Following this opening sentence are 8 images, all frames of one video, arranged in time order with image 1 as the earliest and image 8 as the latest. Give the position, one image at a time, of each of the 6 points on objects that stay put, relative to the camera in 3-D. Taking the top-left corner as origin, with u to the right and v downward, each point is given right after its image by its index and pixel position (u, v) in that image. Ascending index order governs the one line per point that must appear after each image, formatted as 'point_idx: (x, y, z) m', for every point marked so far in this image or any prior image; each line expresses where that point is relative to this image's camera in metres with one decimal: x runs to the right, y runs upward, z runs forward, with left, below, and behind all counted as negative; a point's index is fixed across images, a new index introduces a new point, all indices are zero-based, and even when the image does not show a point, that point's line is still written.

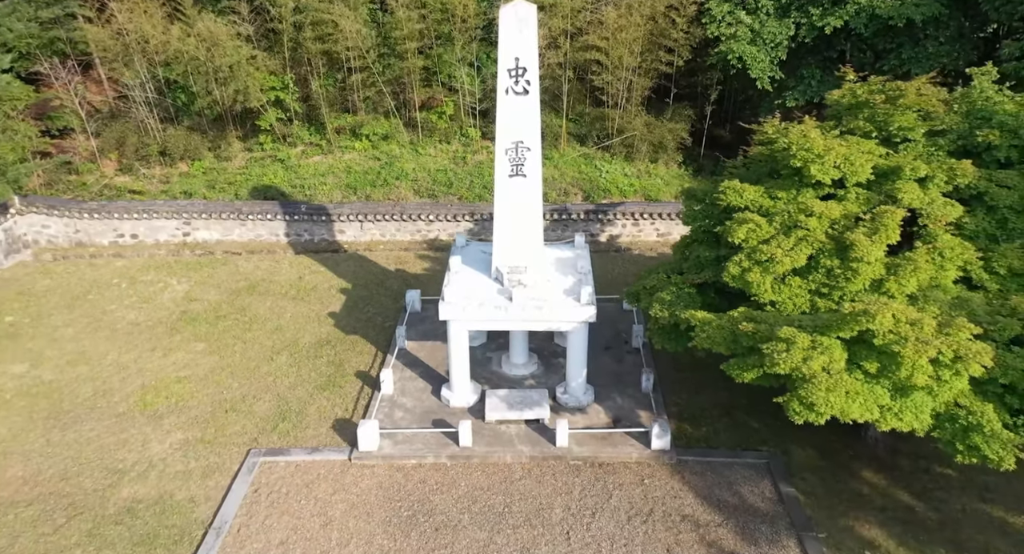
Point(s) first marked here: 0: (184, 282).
0: (-7.0, -0.1, +14.3) m
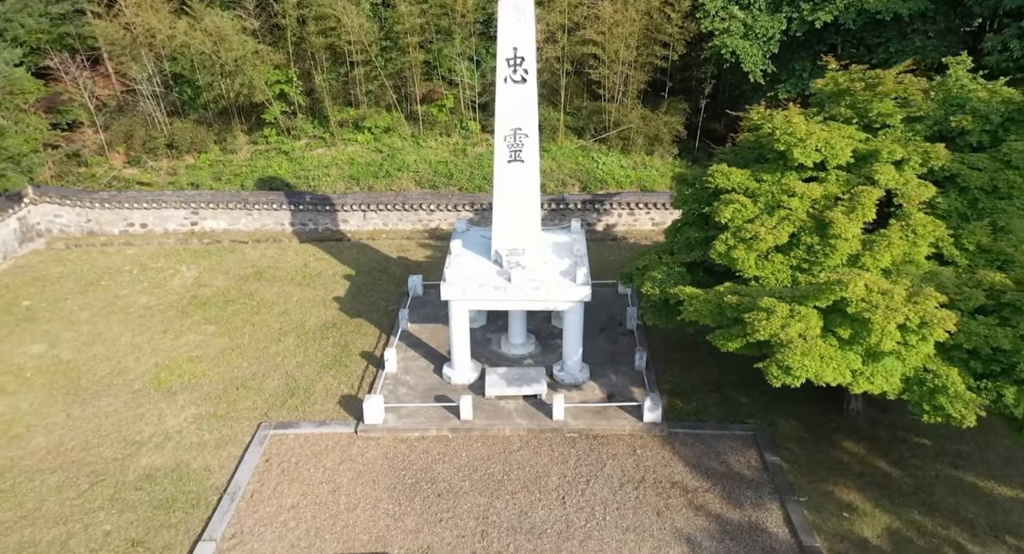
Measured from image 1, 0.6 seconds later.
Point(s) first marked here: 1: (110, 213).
0: (-7.1, +0.2, +14.8) m
1: (-9.8, +1.6, +16.3) m
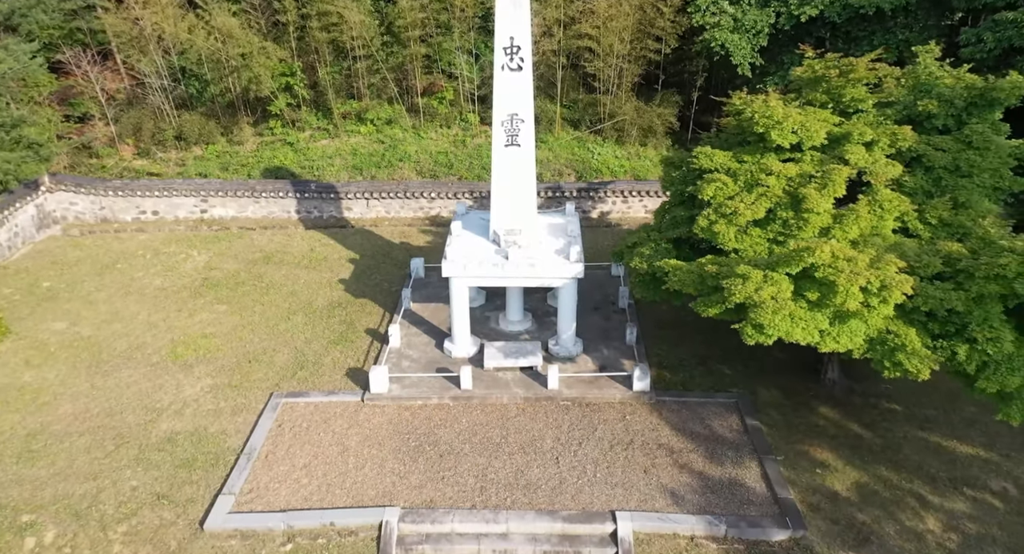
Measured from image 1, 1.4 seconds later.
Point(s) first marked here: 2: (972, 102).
0: (-7.1, +0.5, +15.4) m
1: (-9.9, +2.0, +16.9) m
2: (+6.4, +2.4, +9.2) m
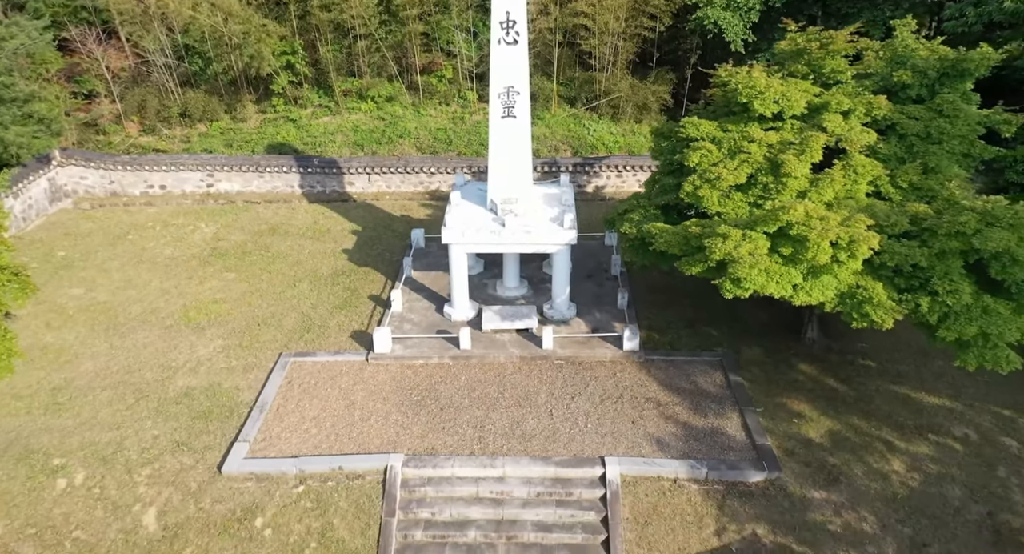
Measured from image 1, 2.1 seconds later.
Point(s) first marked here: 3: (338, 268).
0: (-7.2, +1.2, +15.9) m
1: (-9.9, +2.7, +17.4) m
2: (+6.3, +3.0, +9.7) m
3: (-3.7, +0.2, +14.2) m
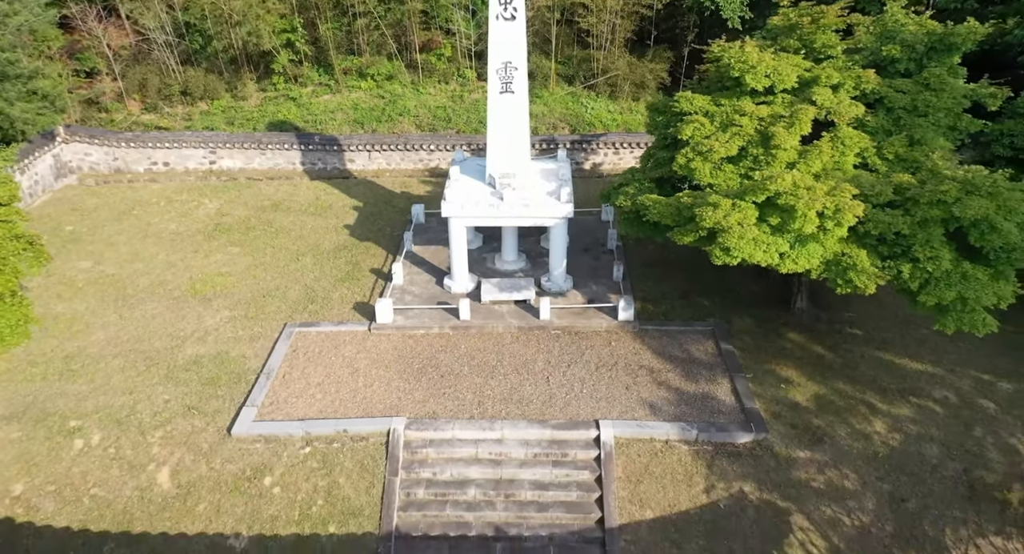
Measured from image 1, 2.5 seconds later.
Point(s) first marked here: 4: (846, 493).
0: (-7.2, +1.8, +16.2) m
1: (-10.0, +3.3, +17.7) m
2: (+6.3, +3.4, +9.9) m
3: (-3.7, +0.7, +14.5) m
4: (+4.3, -2.8, +8.5) m
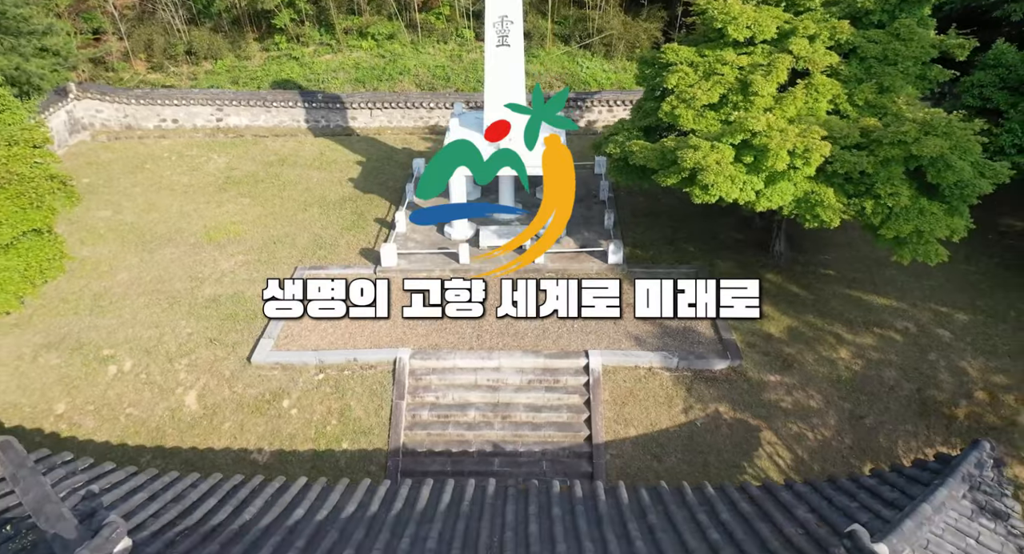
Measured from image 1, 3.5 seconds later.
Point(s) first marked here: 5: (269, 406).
0: (-7.3, +3.0, +16.9) m
1: (-10.1, +4.6, +18.2) m
2: (+6.2, +4.3, +10.5) m
3: (-3.8, +1.9, +15.2) m
4: (+4.2, -1.9, +9.4) m
5: (-3.6, -1.9, +9.8) m
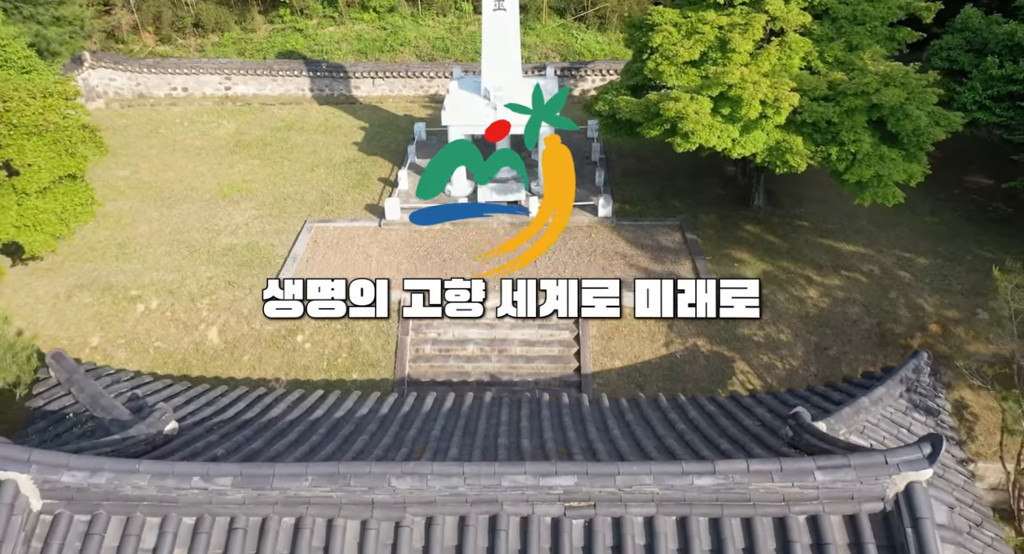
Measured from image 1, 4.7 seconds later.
0: (-7.4, +4.1, +17.6) m
1: (-10.1, +5.7, +18.9) m
2: (+6.1, +5.2, +11.3) m
3: (-3.9, +2.9, +16.0) m
4: (+4.2, -1.0, +10.3) m
5: (-3.6, -1.0, +10.7) m
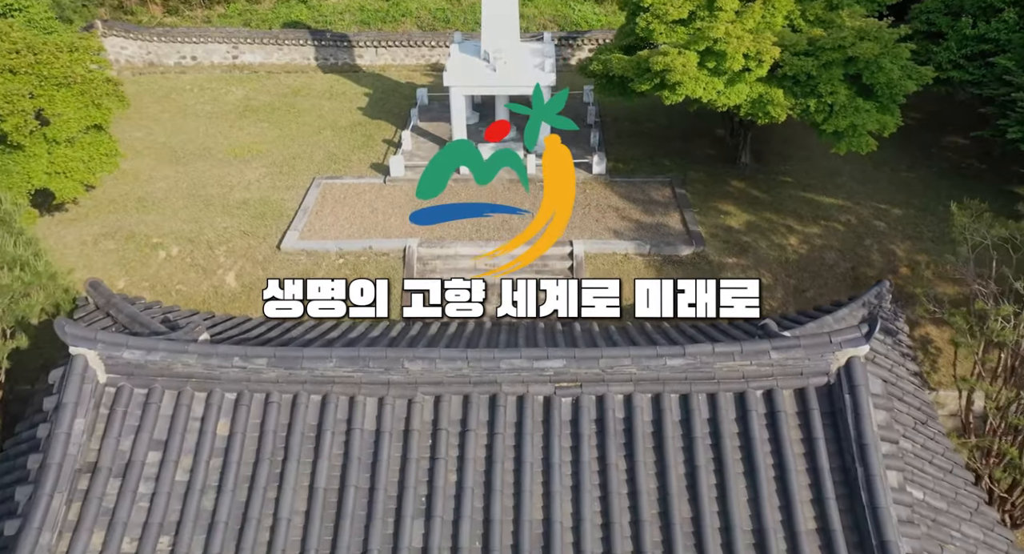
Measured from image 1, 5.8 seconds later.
0: (-7.4, +5.1, +18.2) m
1: (-10.2, +6.8, +19.5) m
2: (+6.1, +6.1, +11.9) m
3: (-3.9, +3.9, +16.6) m
4: (+4.1, -0.1, +11.0) m
5: (-3.7, -0.1, +11.4) m
